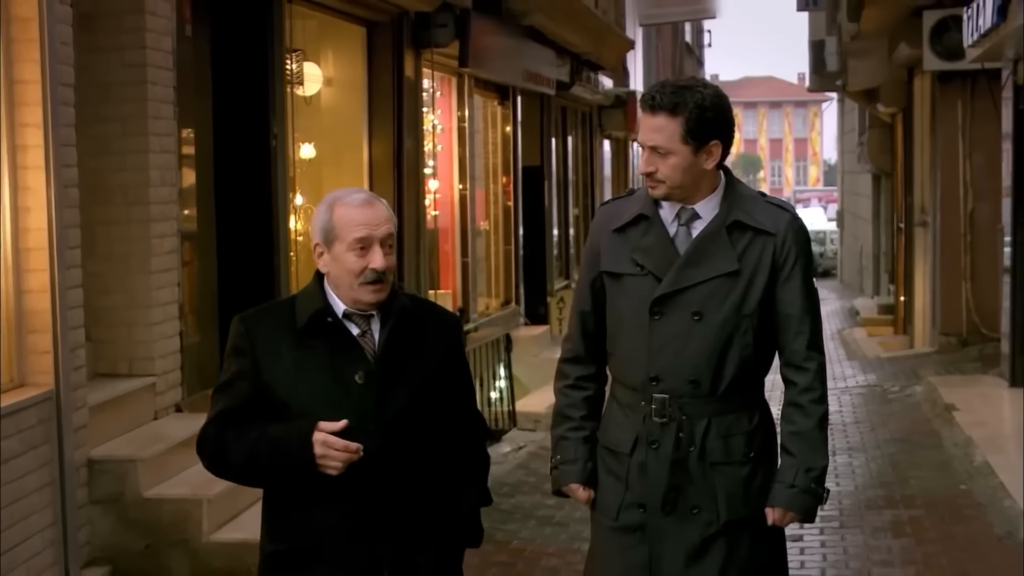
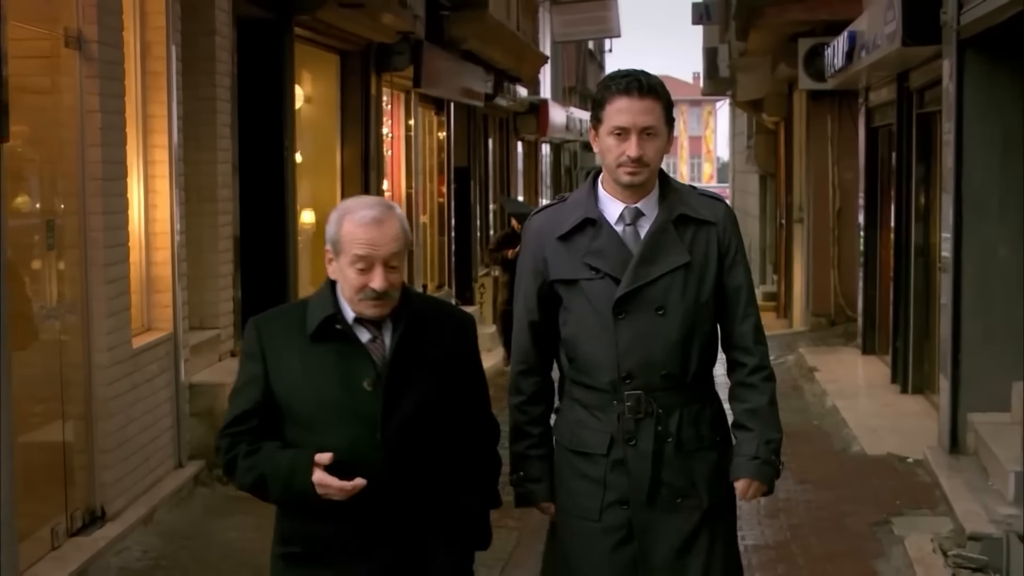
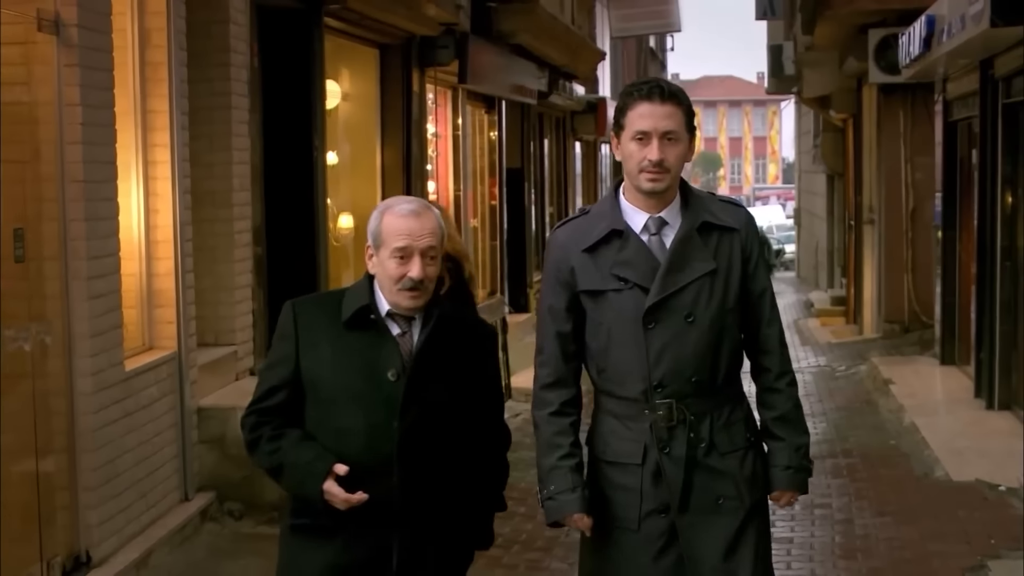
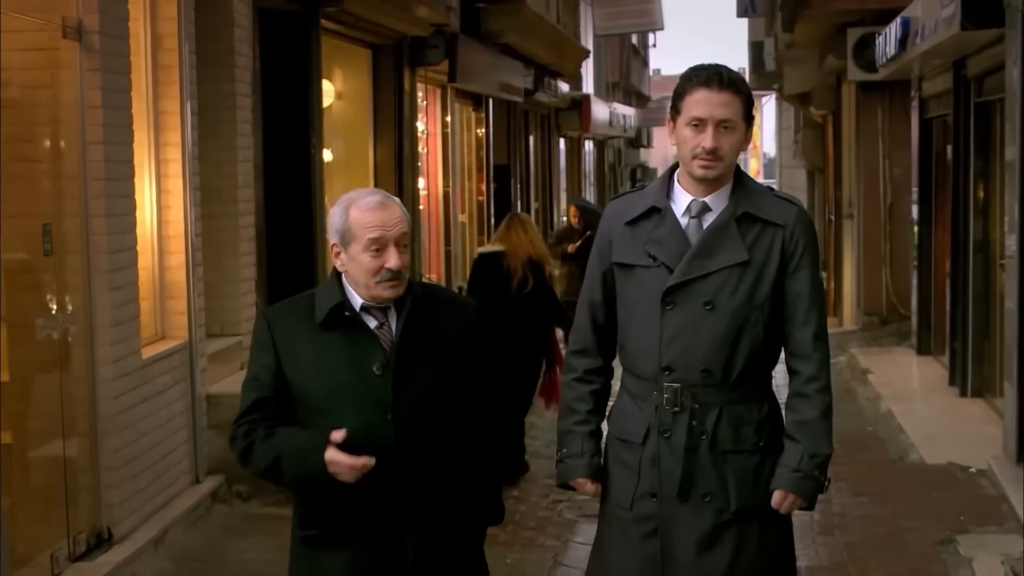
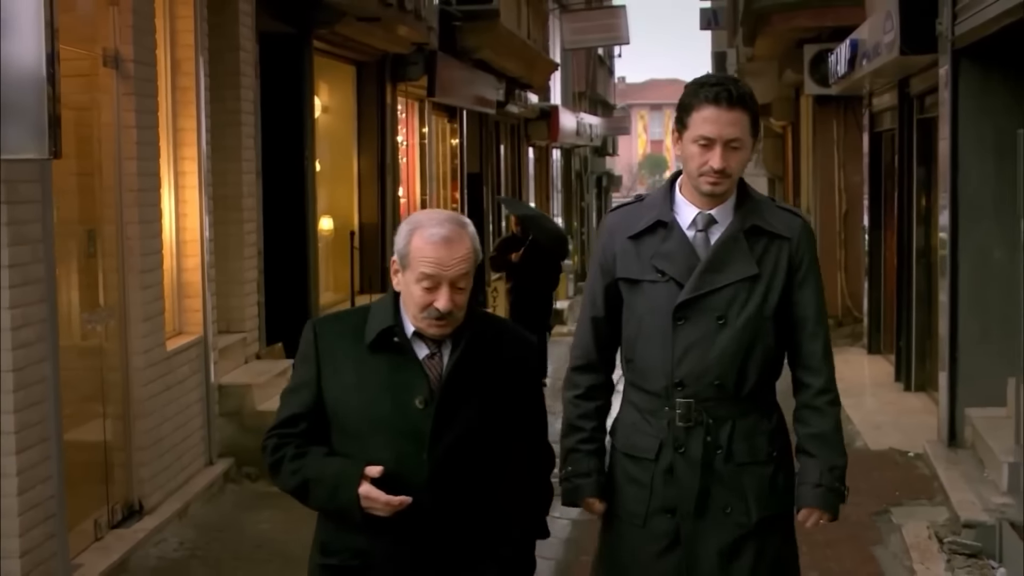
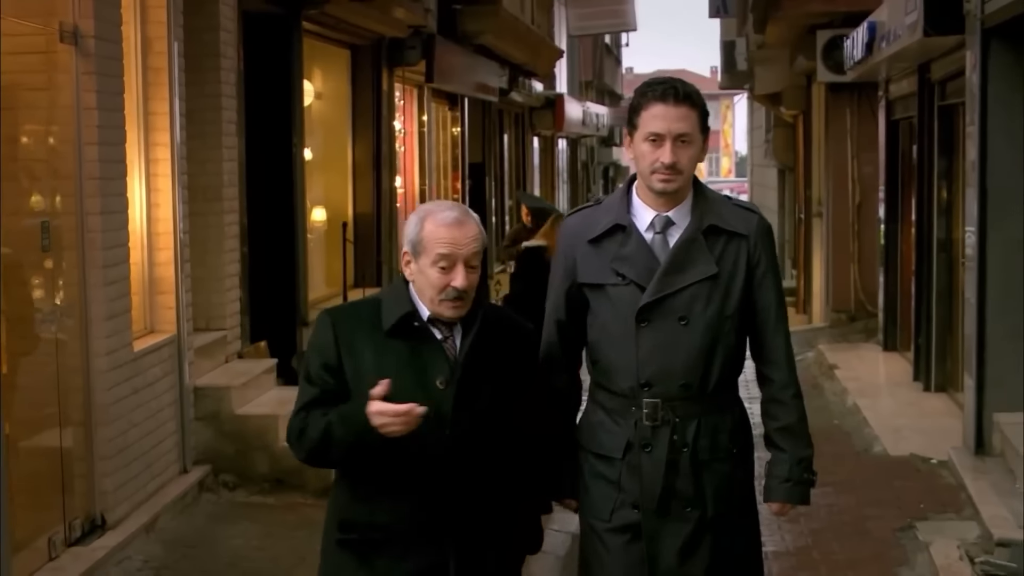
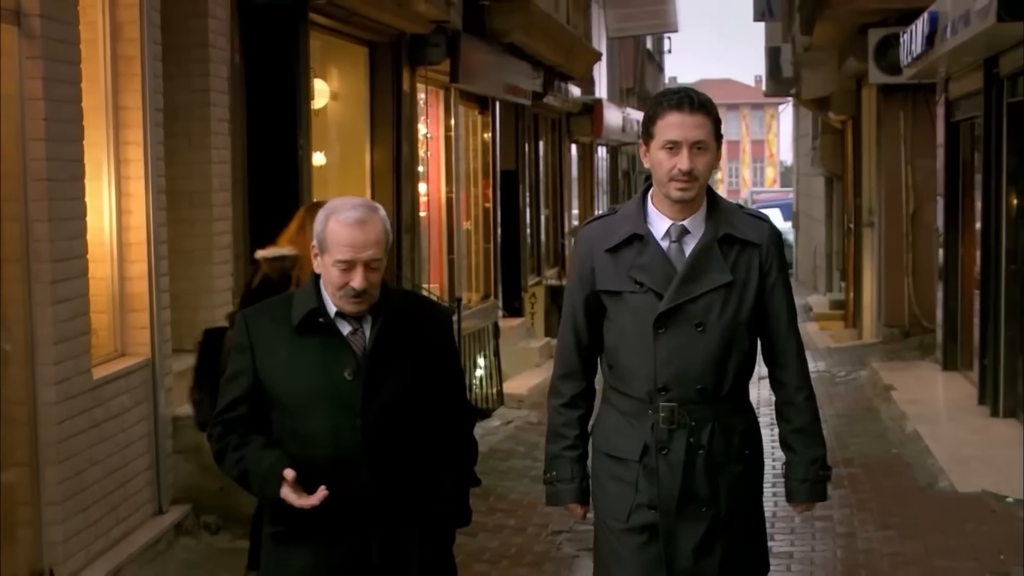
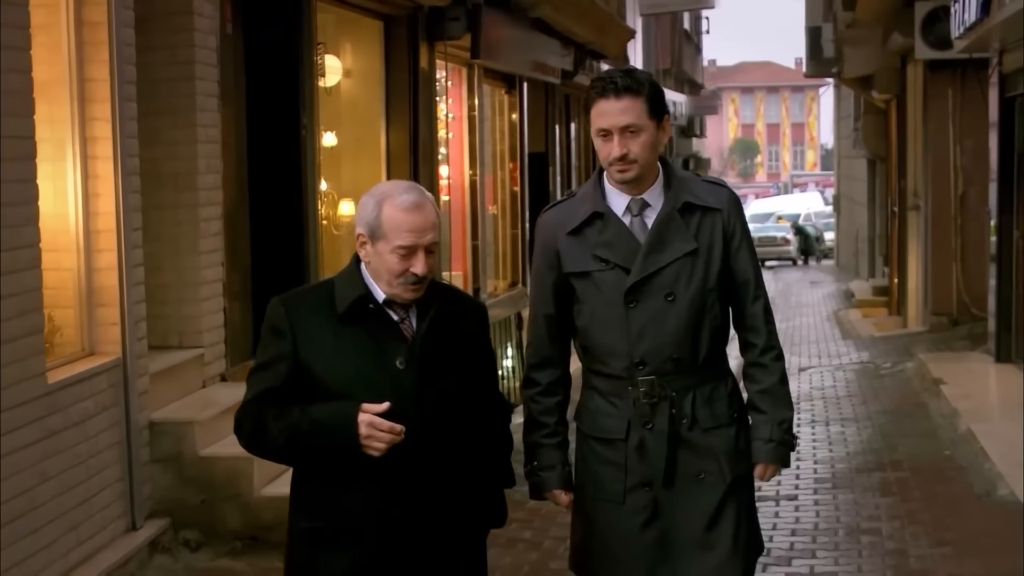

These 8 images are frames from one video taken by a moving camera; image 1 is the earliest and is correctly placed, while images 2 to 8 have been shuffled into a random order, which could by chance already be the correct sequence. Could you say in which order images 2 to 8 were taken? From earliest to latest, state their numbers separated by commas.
8, 7, 3, 4, 6, 2, 5
